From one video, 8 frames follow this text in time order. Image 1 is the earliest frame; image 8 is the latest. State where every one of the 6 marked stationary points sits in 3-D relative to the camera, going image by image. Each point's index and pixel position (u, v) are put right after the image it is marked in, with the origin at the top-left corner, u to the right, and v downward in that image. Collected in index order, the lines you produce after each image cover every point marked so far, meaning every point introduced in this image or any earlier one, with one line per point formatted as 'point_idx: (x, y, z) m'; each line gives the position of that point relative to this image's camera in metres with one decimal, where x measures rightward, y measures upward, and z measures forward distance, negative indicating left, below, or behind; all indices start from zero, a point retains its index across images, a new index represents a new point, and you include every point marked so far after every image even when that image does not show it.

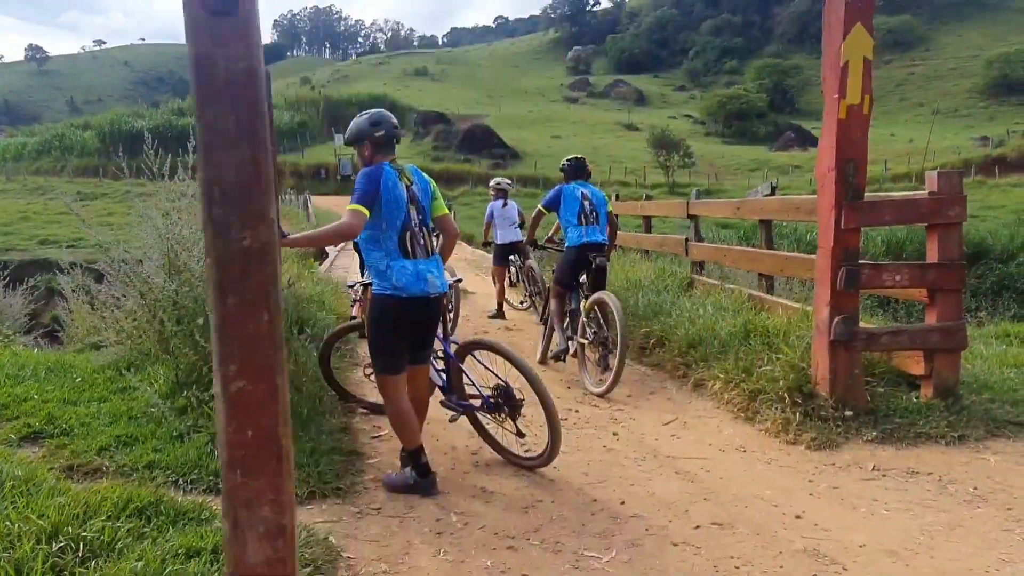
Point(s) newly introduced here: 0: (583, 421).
0: (+0.5, -1.0, +5.3) m
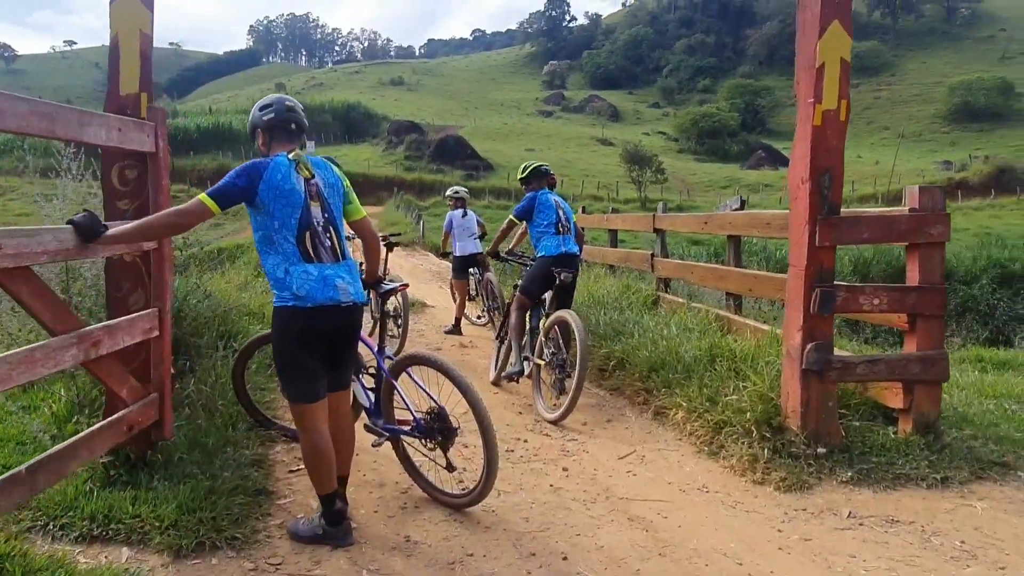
0: (+0.1, -1.1, +4.8) m
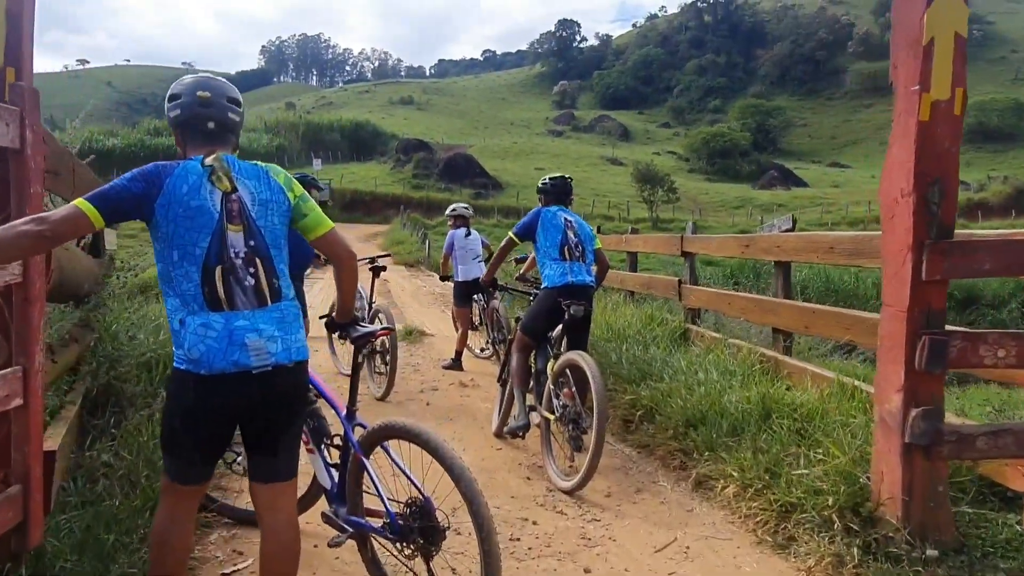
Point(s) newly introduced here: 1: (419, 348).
0: (+0.2, -1.3, +3.7) m
1: (-1.2, -0.8, +9.6) m
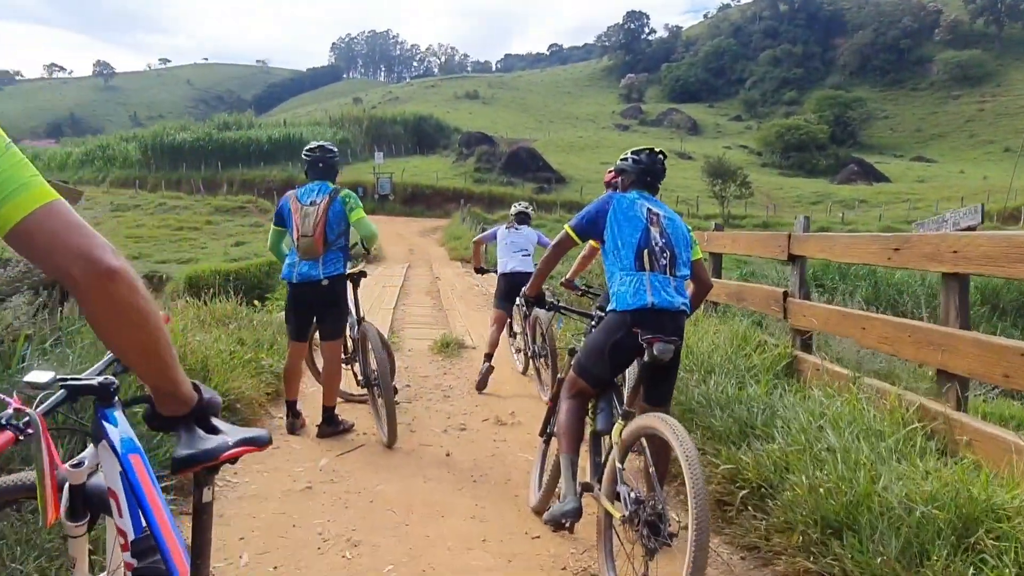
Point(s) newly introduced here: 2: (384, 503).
0: (+0.2, -1.4, +2.1) m
1: (-0.6, -0.8, +8.1) m
2: (-0.7, -1.2, +4.0) m
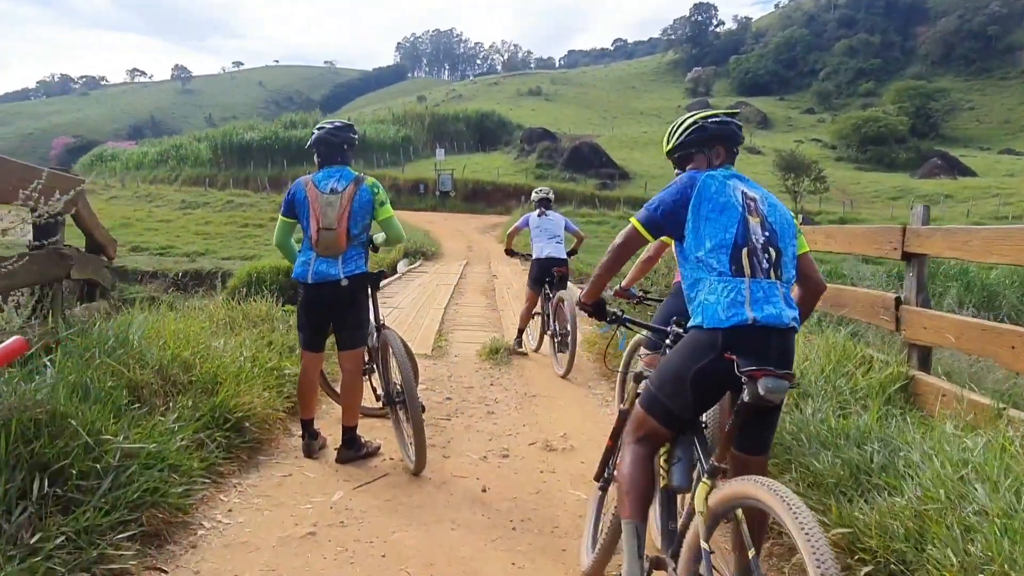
0: (+0.3, -1.4, +1.3) m
1: (-0.1, -0.9, +7.3) m
2: (-0.5, -1.2, +3.2) m
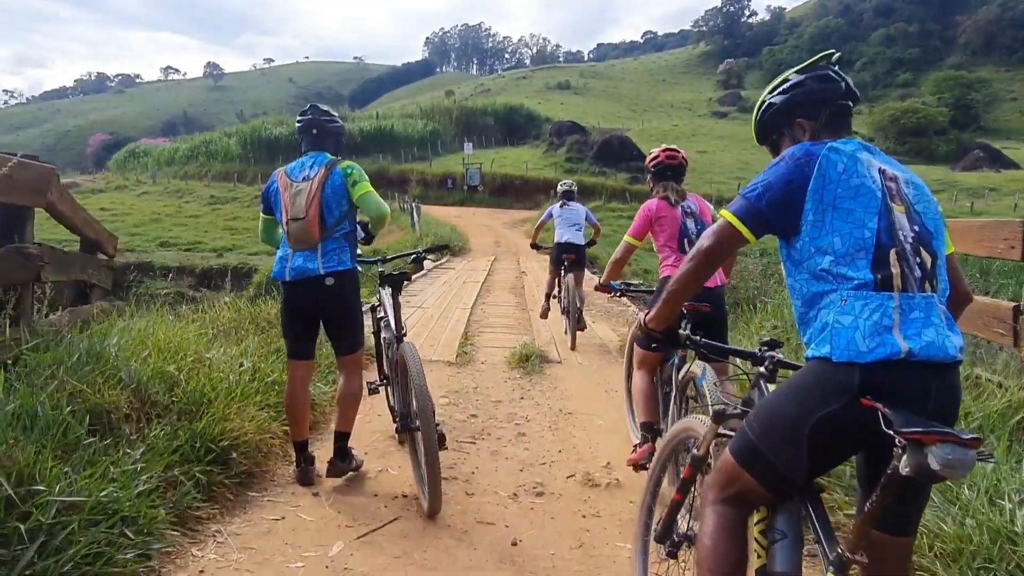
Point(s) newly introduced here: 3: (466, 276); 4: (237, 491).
0: (+0.3, -1.5, +0.5) m
1: (+0.2, -0.9, +6.5) m
2: (-0.4, -1.2, +2.5) m
3: (-1.0, +0.2, +15.7) m
4: (-1.4, -1.0, +3.7) m
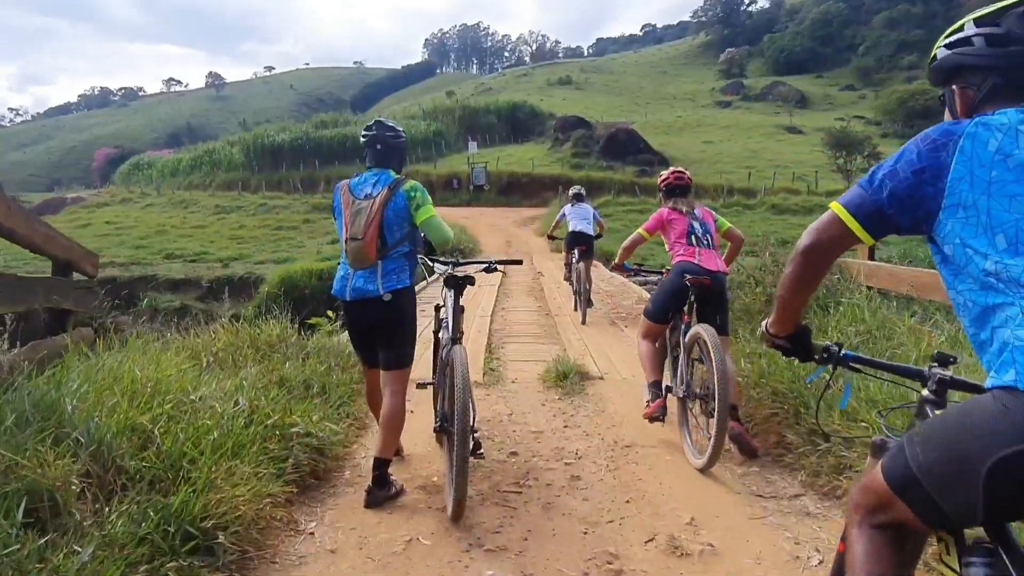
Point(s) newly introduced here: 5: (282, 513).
0: (+0.6, -1.6, -0.4) m
1: (+0.5, -0.9, +5.7) m
2: (-0.1, -1.3, +1.6) m
3: (-0.6, +0.2, +14.8) m
4: (-1.1, -1.2, +2.9) m
5: (-1.1, -1.1, +3.5) m
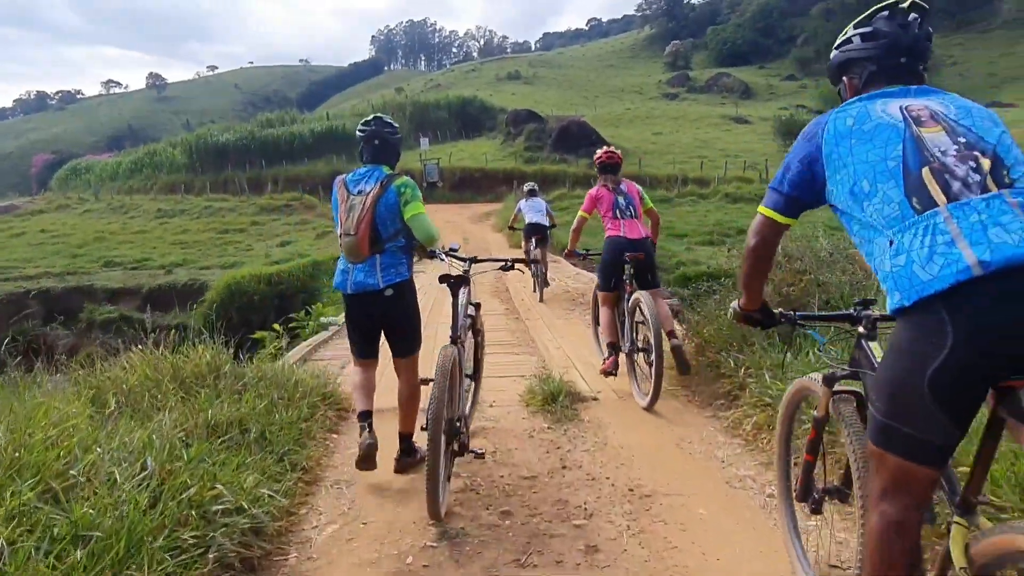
0: (+0.9, -1.7, -1.3) m
1: (+0.4, -1.0, +4.7) m
2: (+0.1, -1.4, +0.7) m
3: (-1.3, +0.1, +13.8) m
4: (-1.0, -1.3, +1.8) m
5: (-1.0, -1.2, +2.4) m
